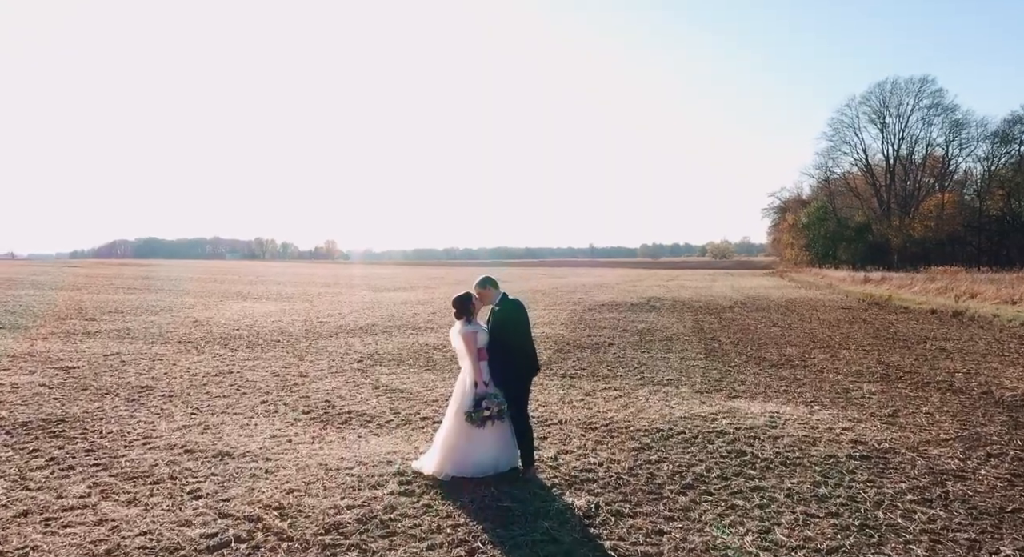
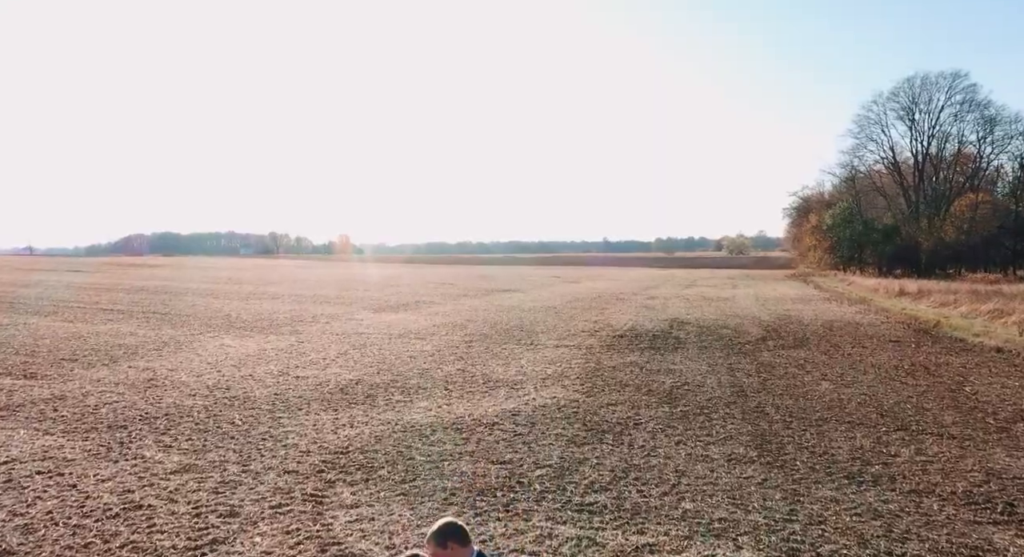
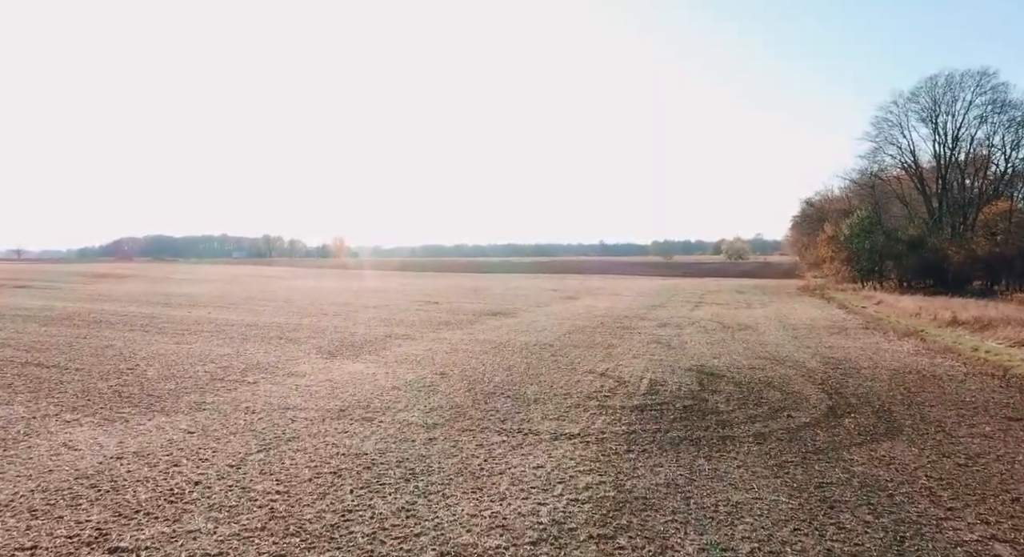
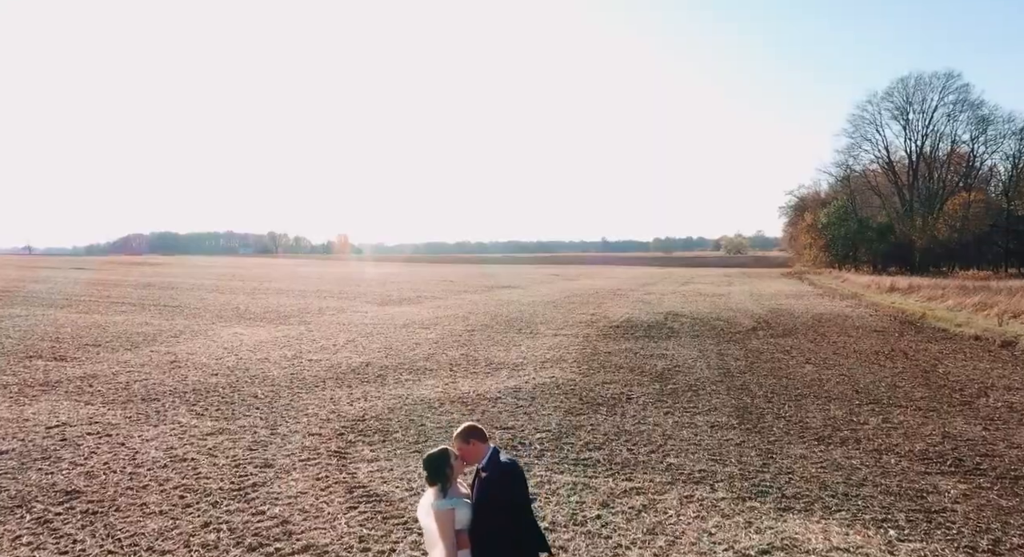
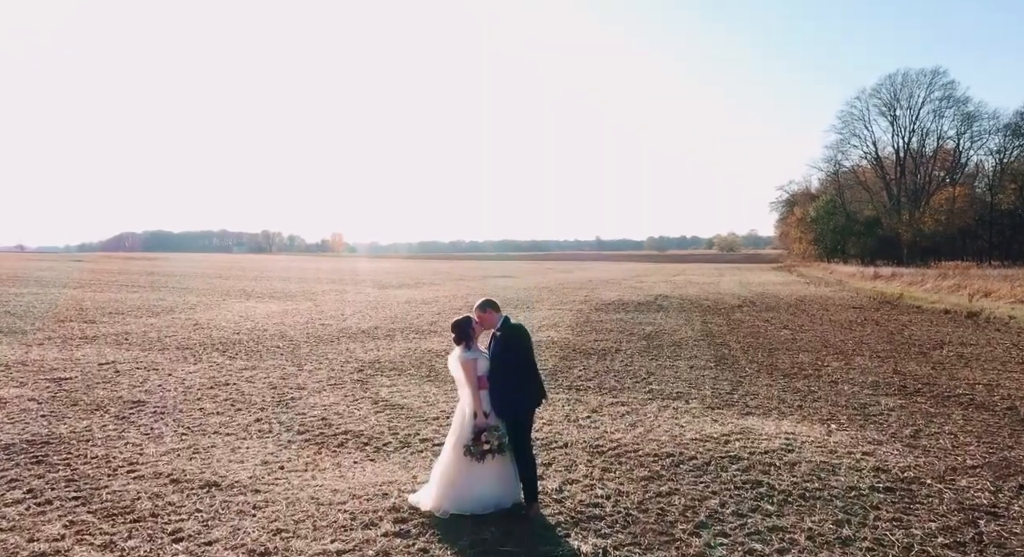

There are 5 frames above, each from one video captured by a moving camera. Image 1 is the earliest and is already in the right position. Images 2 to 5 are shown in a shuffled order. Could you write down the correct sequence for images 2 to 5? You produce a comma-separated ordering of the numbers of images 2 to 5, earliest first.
5, 4, 2, 3
